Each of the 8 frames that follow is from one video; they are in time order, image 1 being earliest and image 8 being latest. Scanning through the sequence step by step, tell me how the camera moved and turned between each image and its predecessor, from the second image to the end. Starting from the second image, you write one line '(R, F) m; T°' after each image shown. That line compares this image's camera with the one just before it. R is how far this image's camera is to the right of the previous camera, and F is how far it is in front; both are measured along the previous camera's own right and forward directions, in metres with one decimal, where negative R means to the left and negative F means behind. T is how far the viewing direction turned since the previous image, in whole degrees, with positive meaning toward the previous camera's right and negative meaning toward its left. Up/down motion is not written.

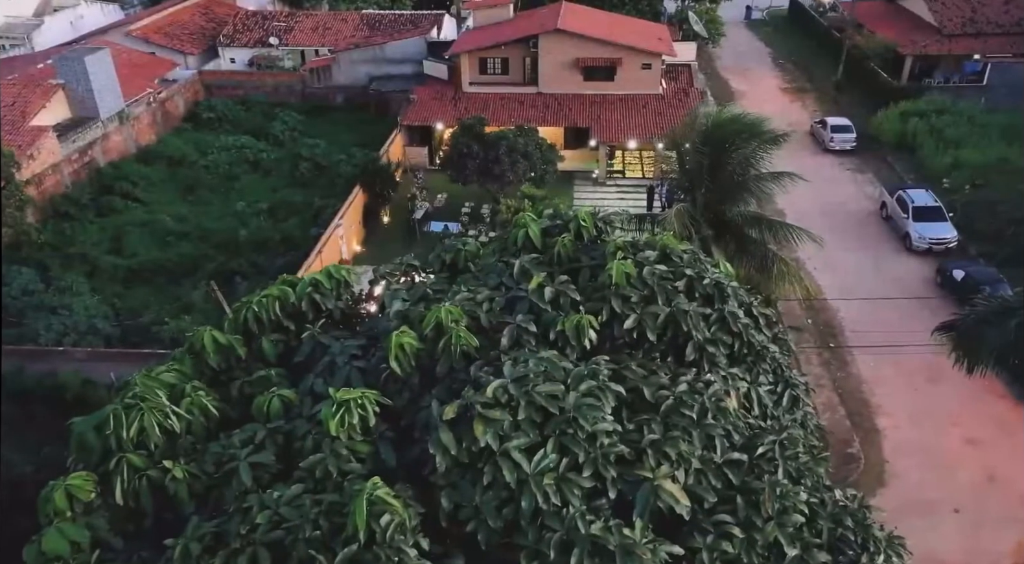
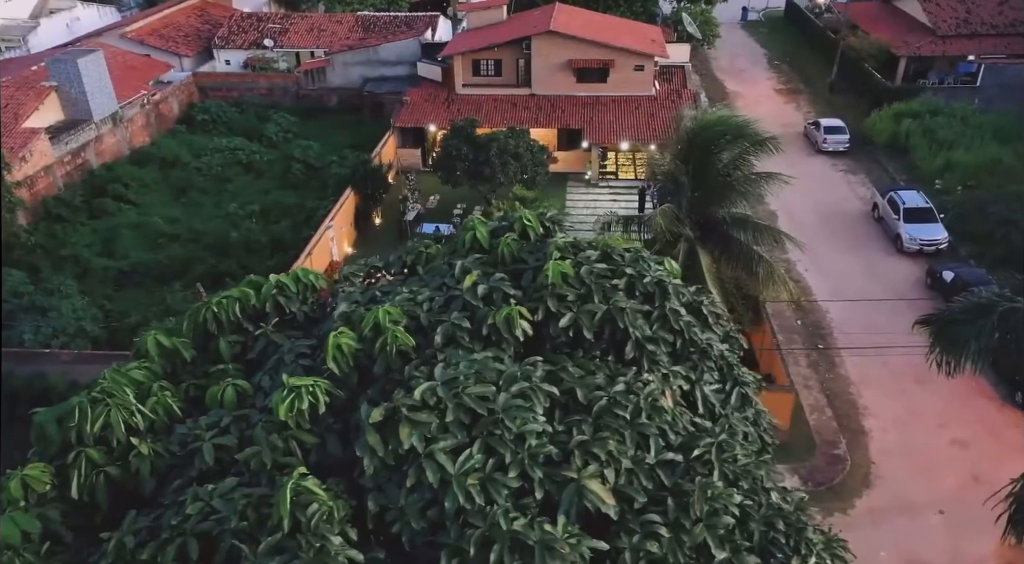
(+0.3, 0.0) m; 0°
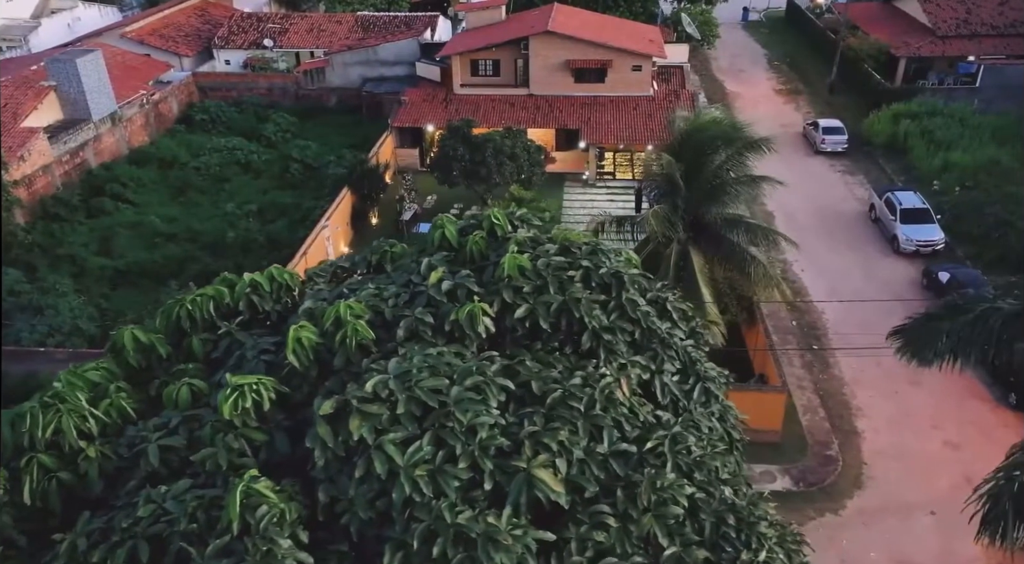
(+0.2, 0.0) m; 0°
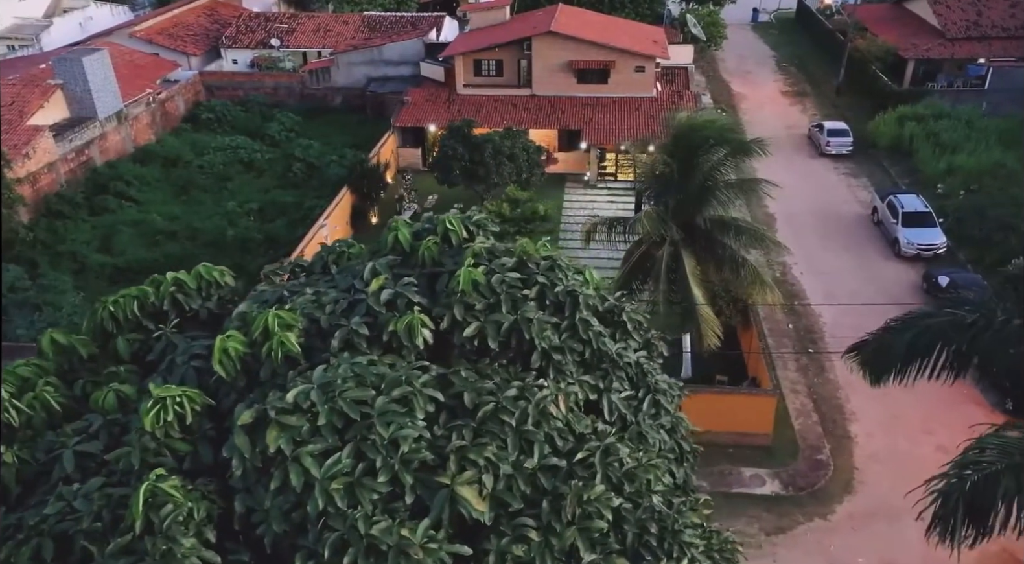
(+0.5, 0.0) m; -1°
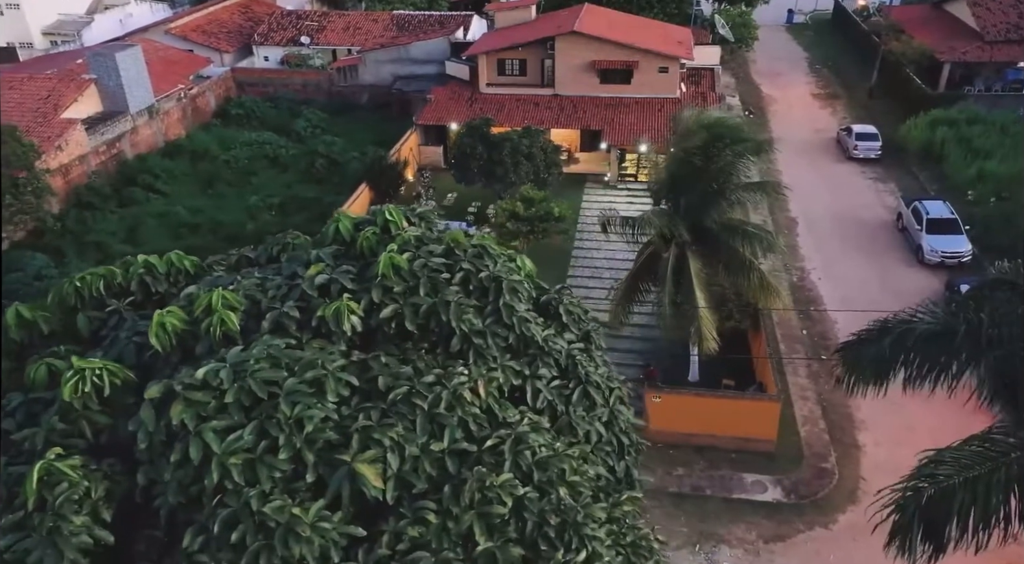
(+0.7, 0.0) m; -3°
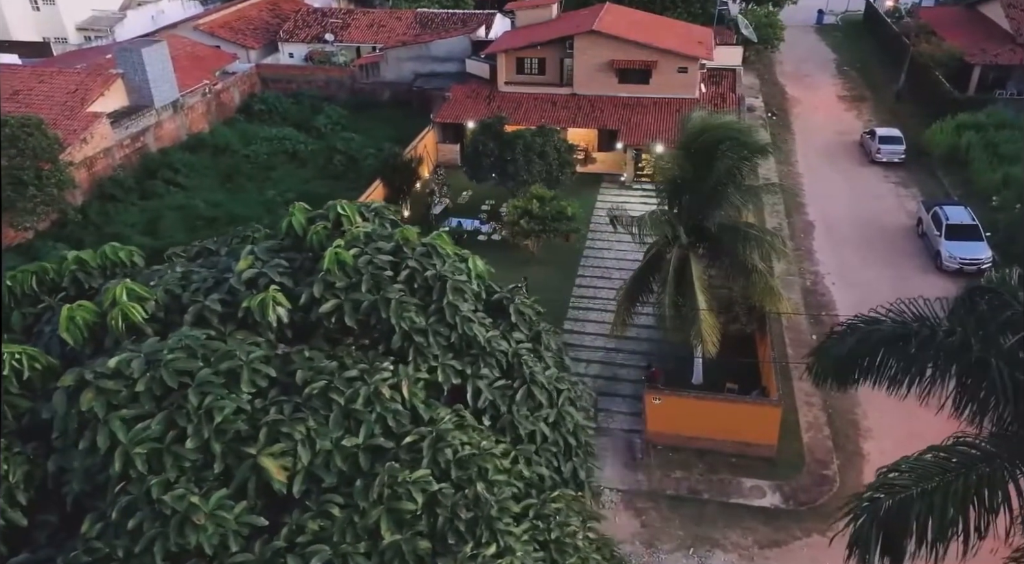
(+0.6, 0.0) m; -2°
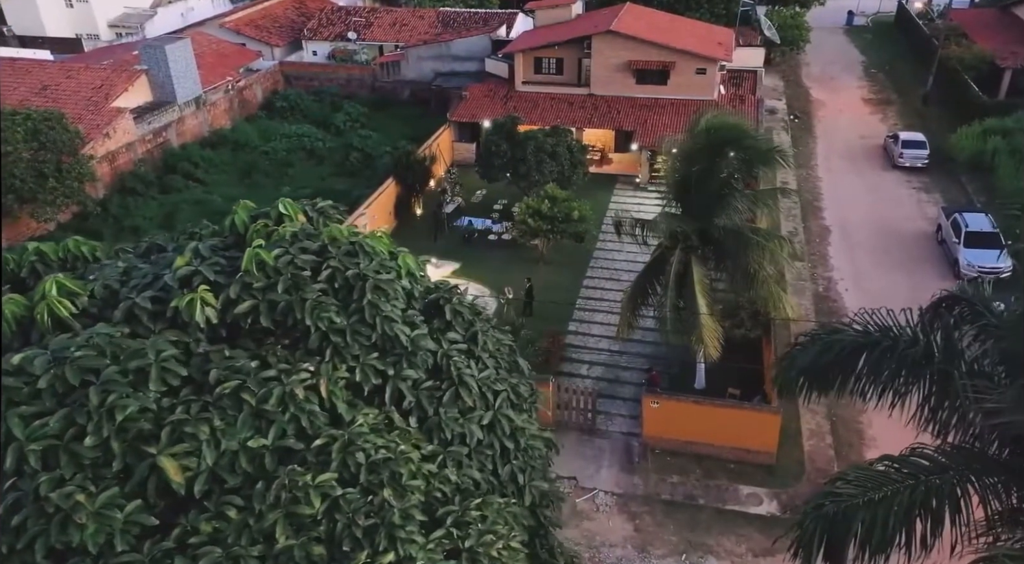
(+0.6, 0.0) m; -2°
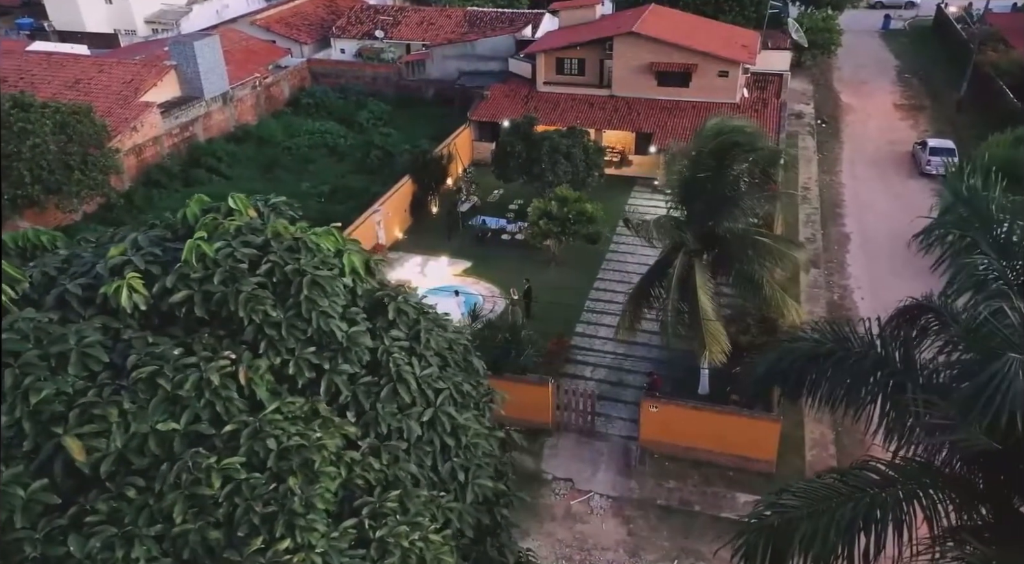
(+0.7, 0.0) m; -3°
